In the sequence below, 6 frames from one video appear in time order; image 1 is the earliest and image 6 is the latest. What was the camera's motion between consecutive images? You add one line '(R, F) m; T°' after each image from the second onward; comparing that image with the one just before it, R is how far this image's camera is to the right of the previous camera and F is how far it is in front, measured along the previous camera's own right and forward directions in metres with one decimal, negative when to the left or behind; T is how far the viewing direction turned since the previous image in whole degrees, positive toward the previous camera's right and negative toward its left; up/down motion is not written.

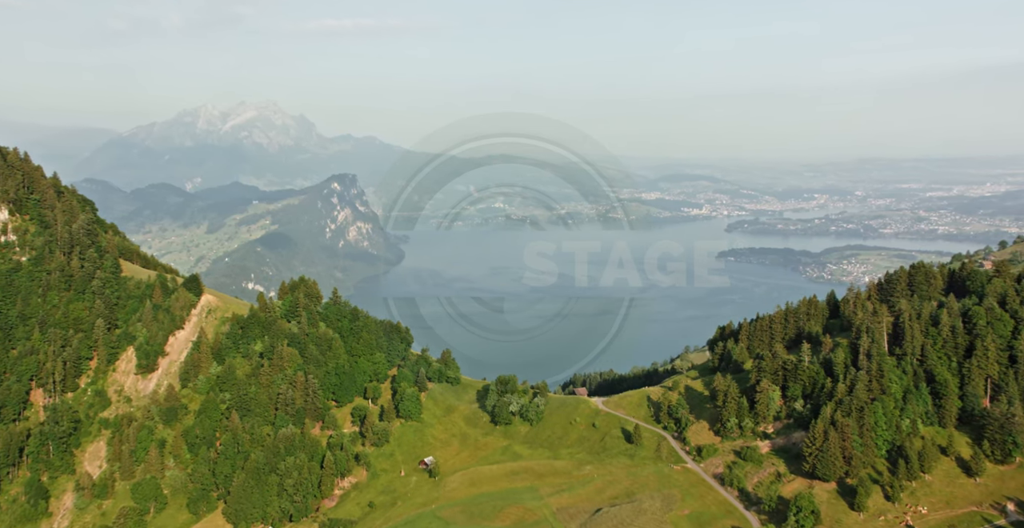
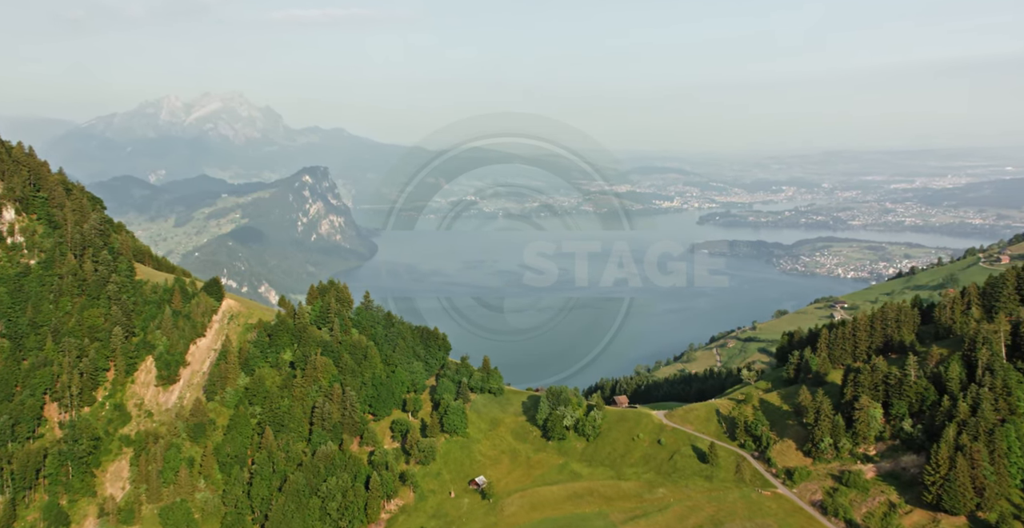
(-6.9, +6.9) m; 0°
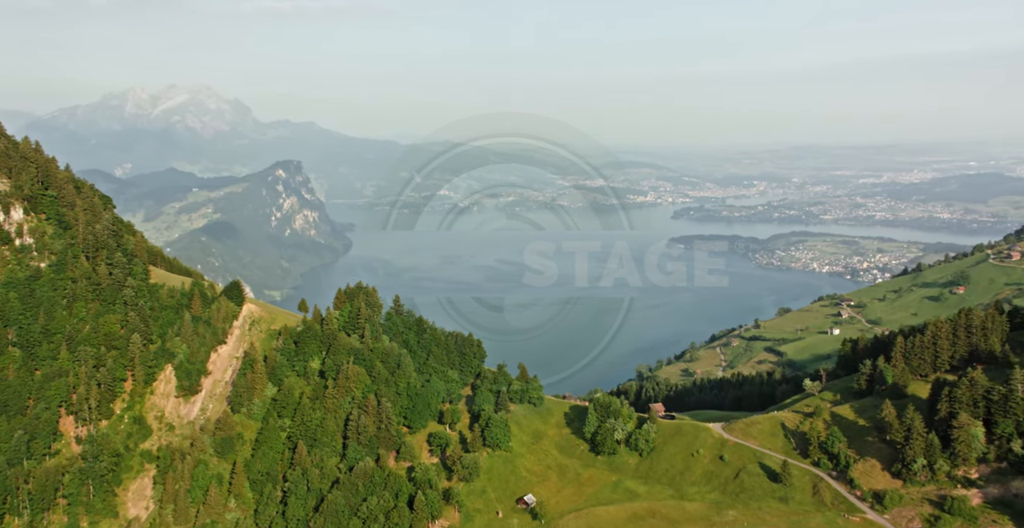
(-5.4, +5.6) m; 0°
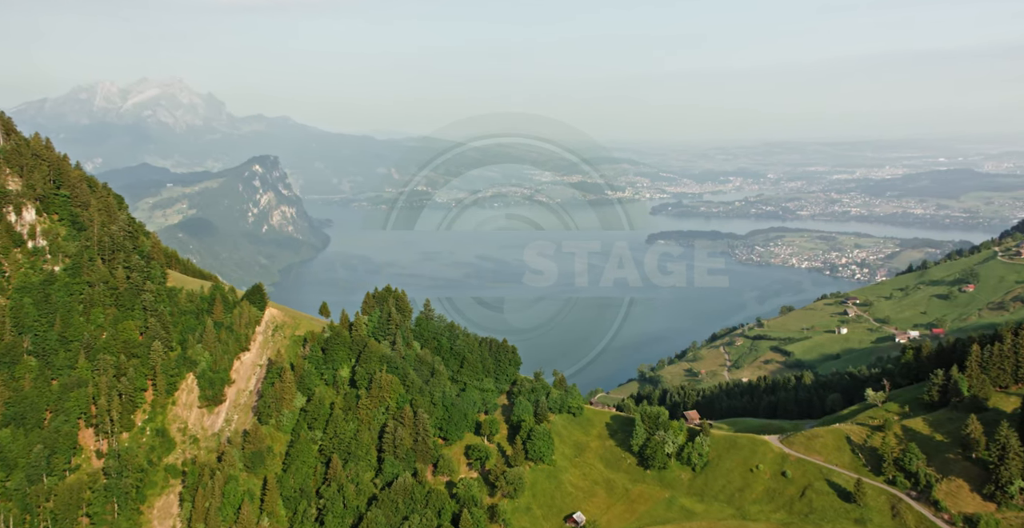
(-4.8, +4.5) m; 0°
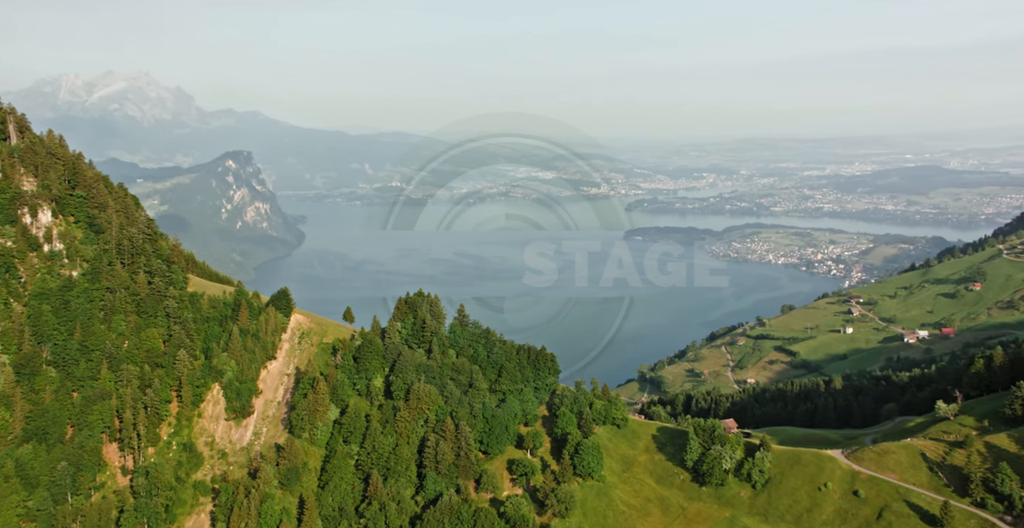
(-5.2, +4.3) m; 0°
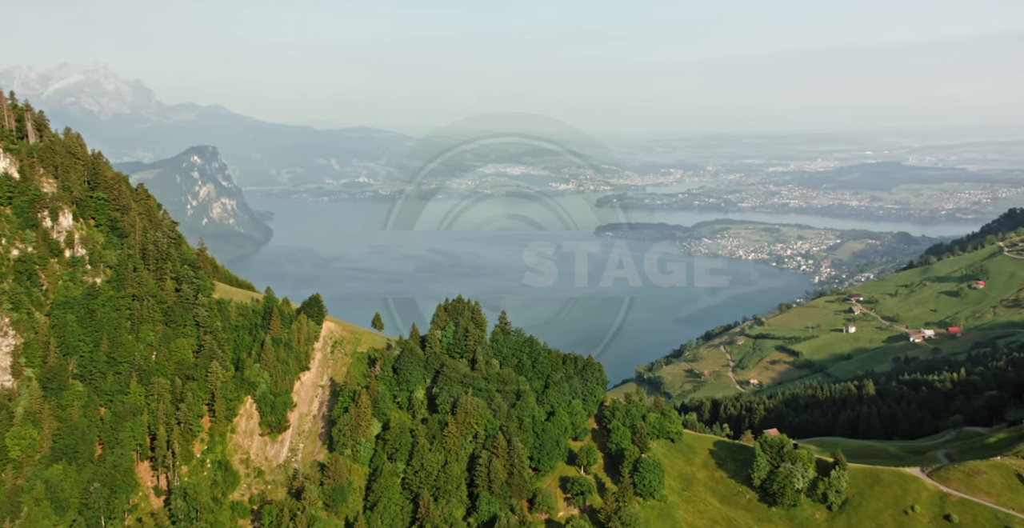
(-6.2, +4.5) m; 0°
